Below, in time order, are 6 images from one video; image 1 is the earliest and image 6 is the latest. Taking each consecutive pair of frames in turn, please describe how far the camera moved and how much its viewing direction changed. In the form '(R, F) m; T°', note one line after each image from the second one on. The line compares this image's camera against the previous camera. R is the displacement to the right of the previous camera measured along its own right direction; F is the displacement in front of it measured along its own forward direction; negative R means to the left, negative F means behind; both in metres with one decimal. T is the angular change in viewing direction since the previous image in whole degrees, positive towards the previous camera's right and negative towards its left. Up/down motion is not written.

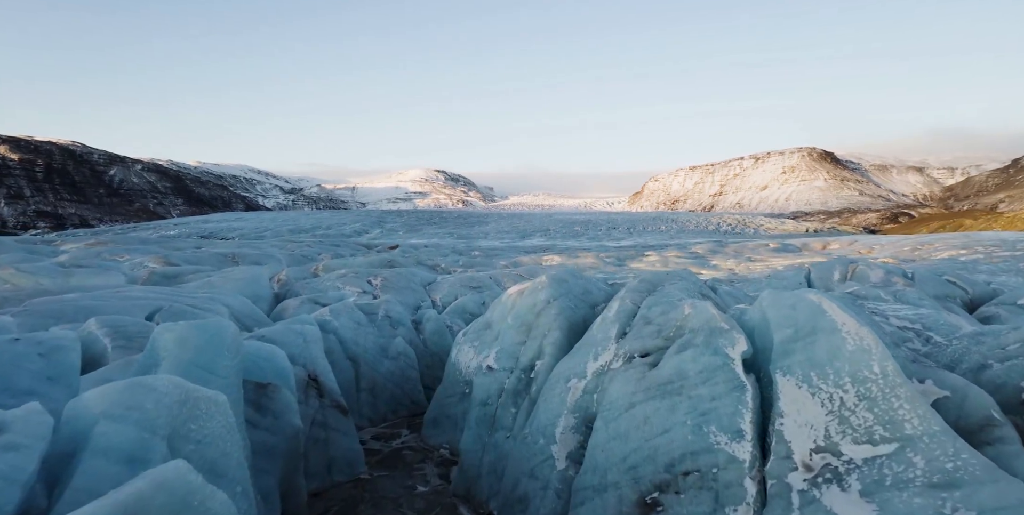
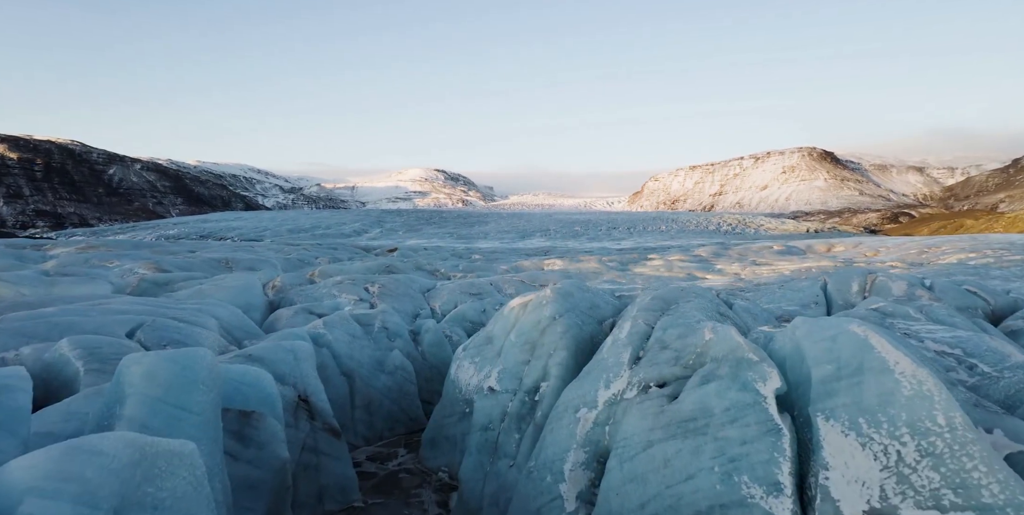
(0.0, +0.3) m; 0°
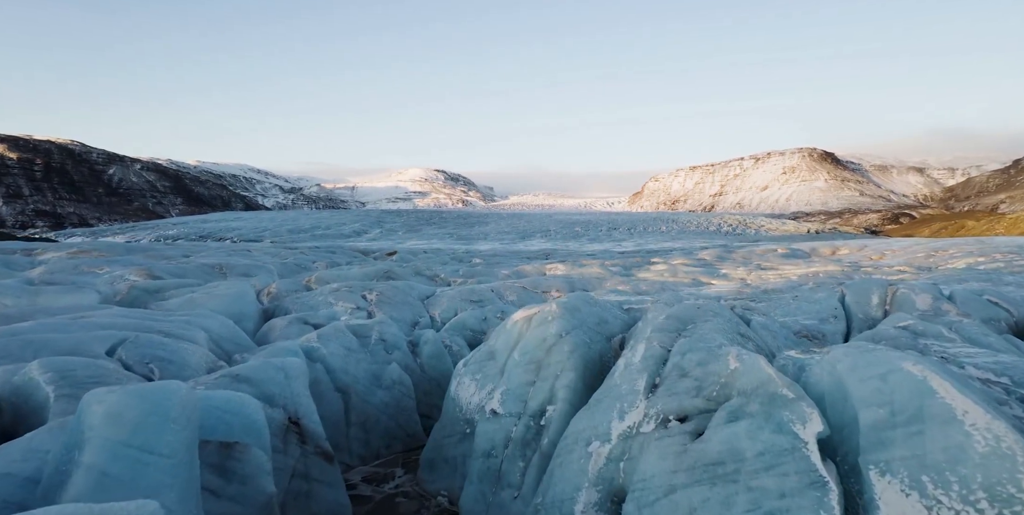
(0.0, +0.3) m; 0°
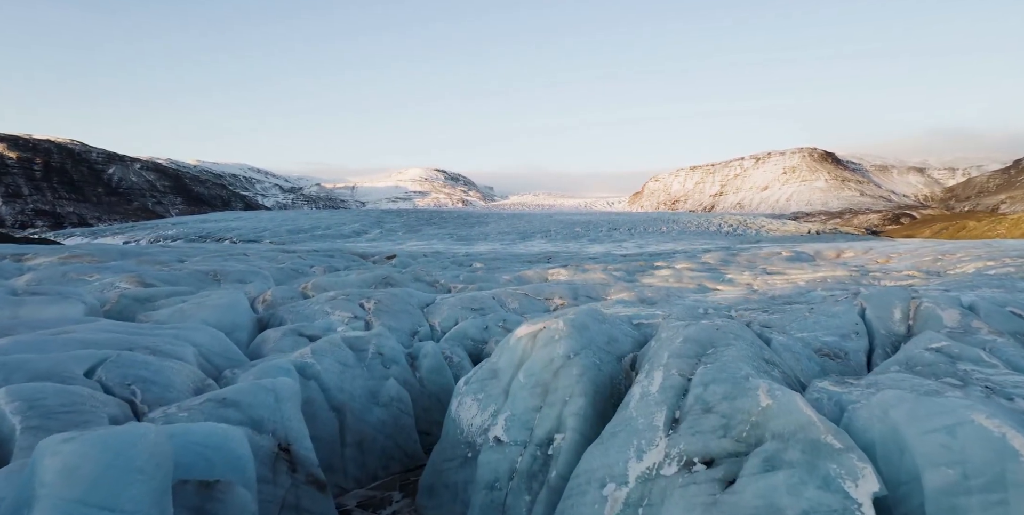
(0.0, +0.3) m; 0°
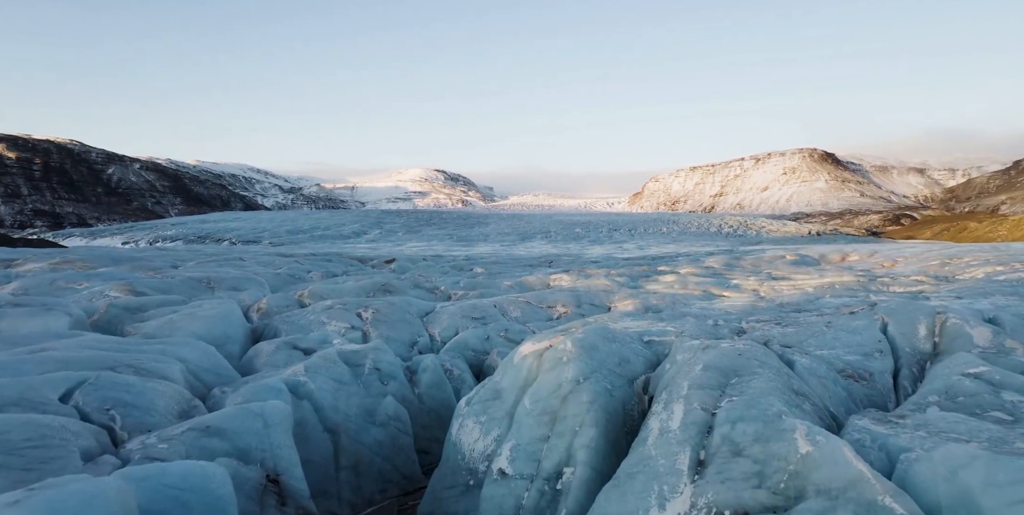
(0.0, +0.3) m; 0°
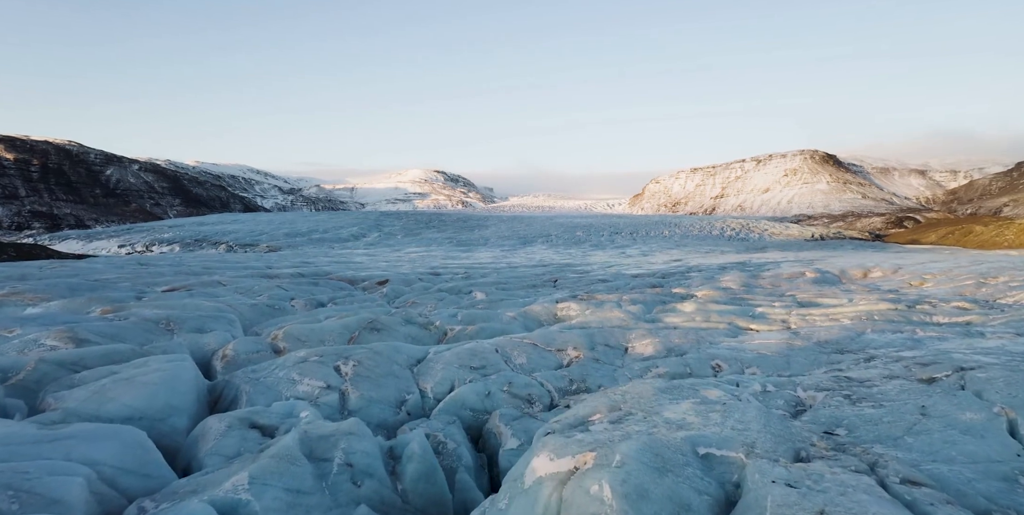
(-0.1, +1.2) m; 0°
